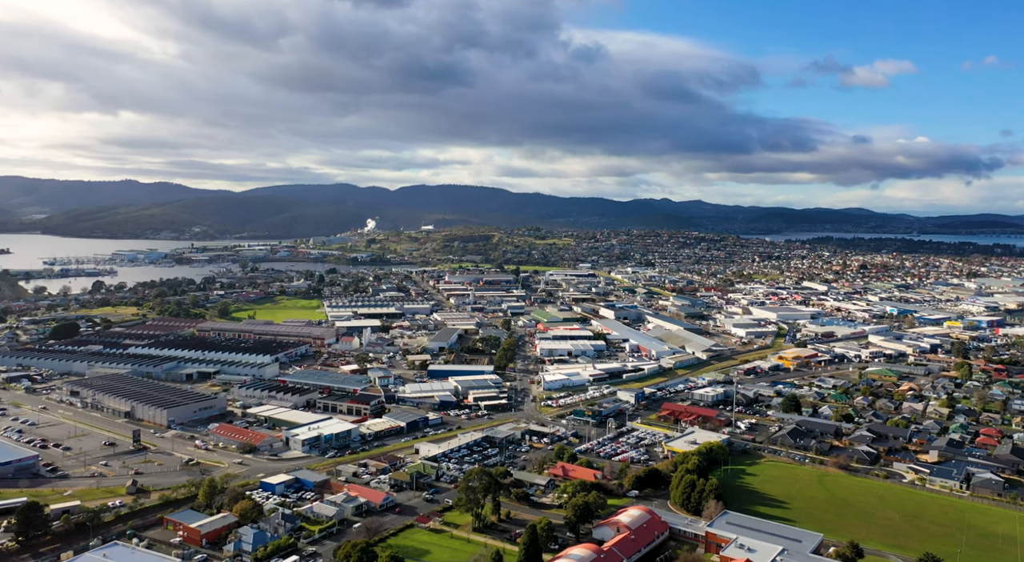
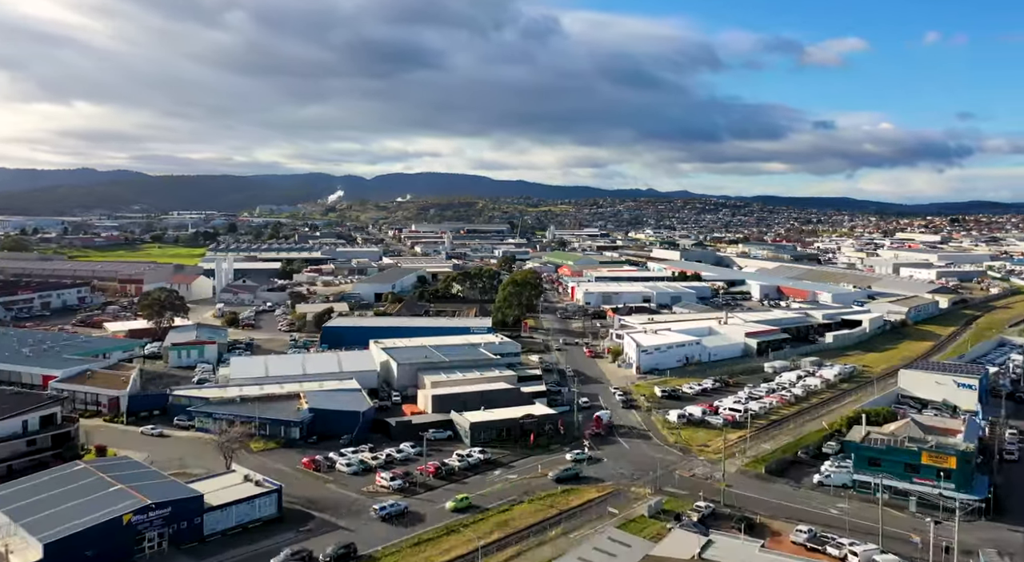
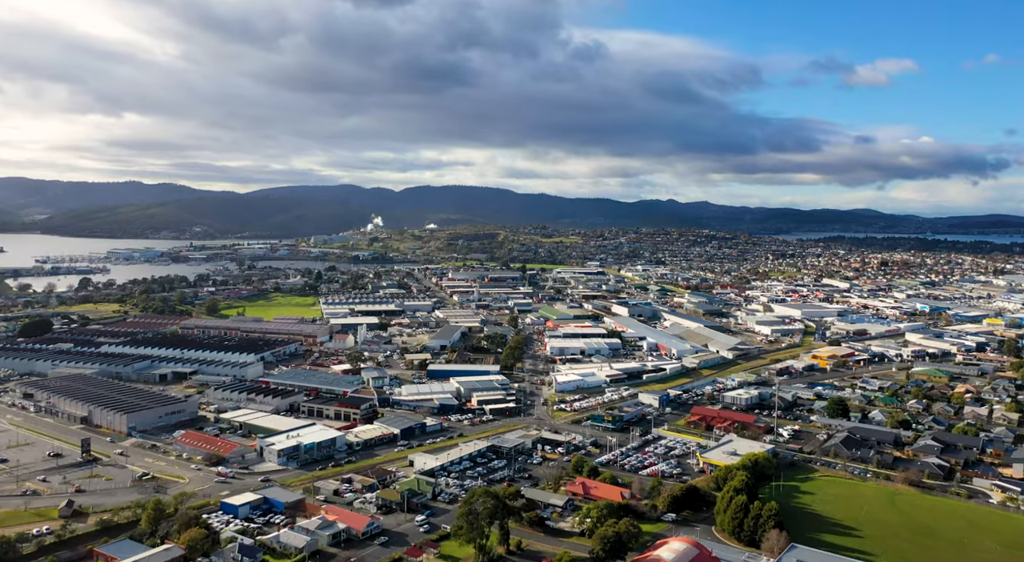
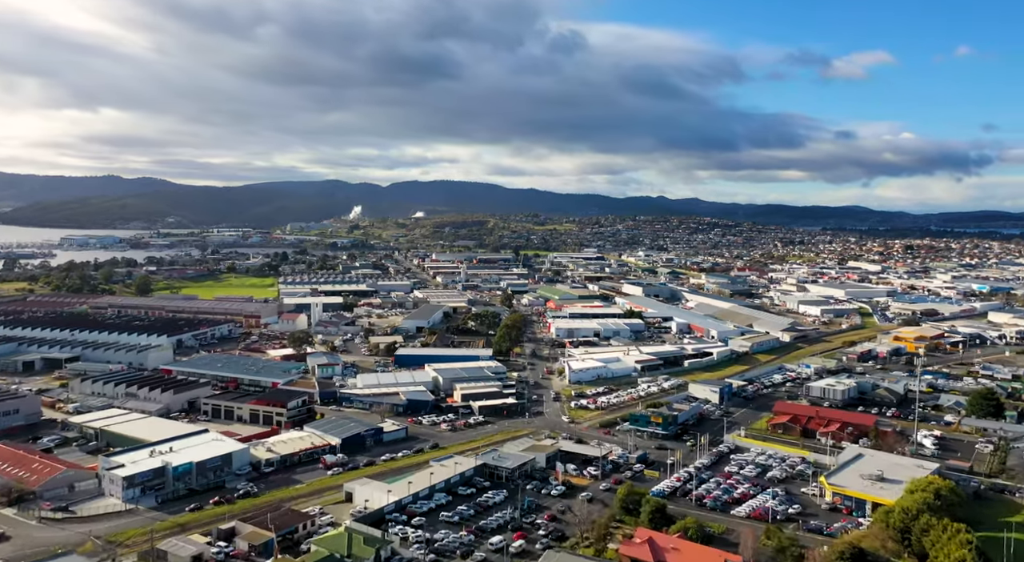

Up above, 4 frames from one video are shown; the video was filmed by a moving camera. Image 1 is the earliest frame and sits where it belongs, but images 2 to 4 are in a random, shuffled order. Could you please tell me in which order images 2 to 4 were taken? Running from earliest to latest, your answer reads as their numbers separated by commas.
3, 4, 2
